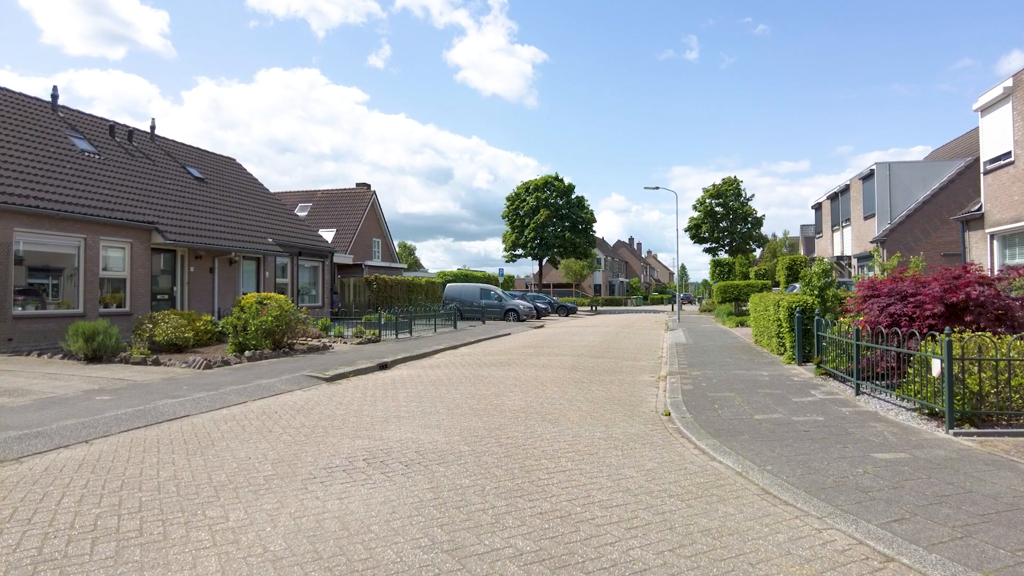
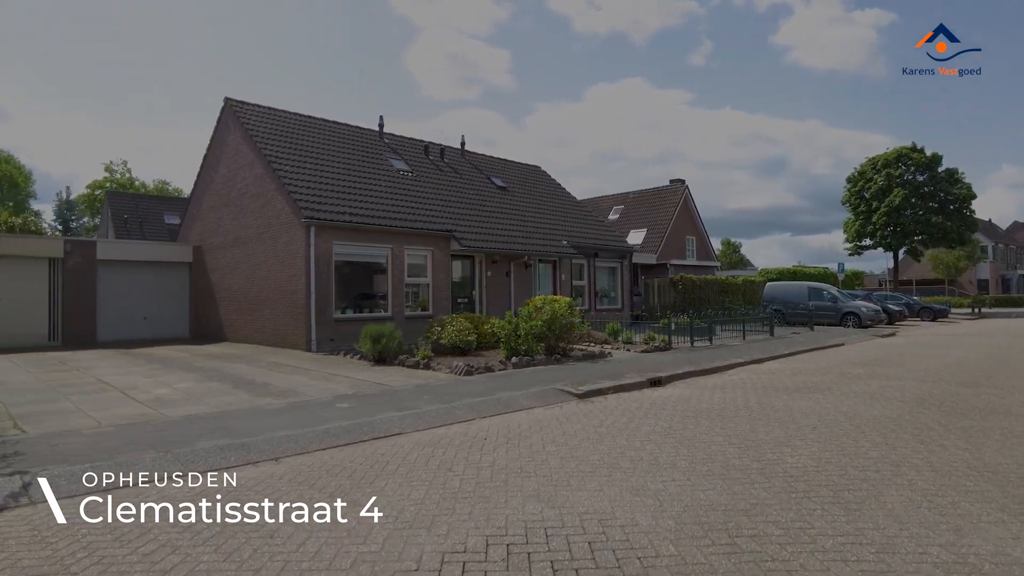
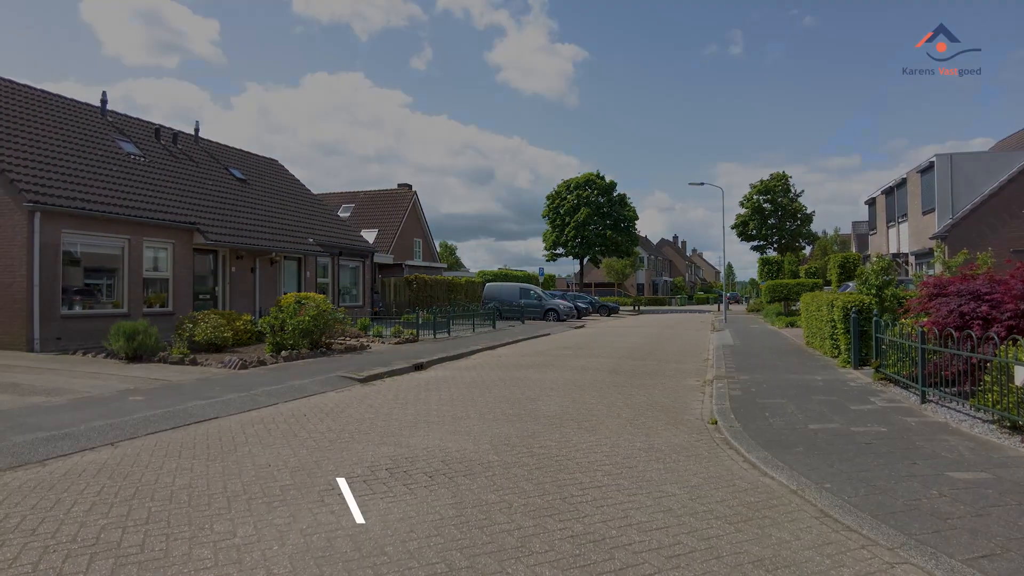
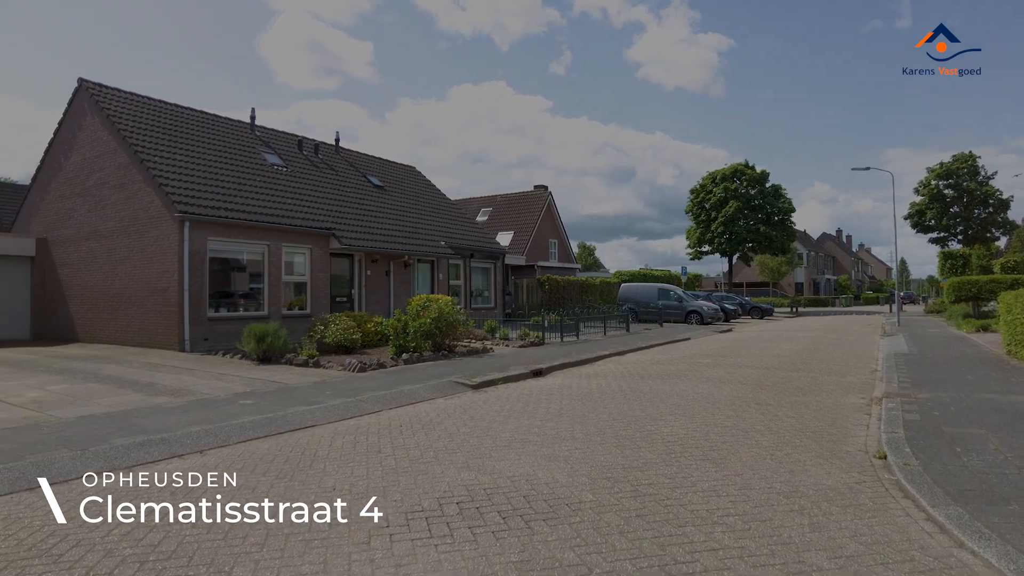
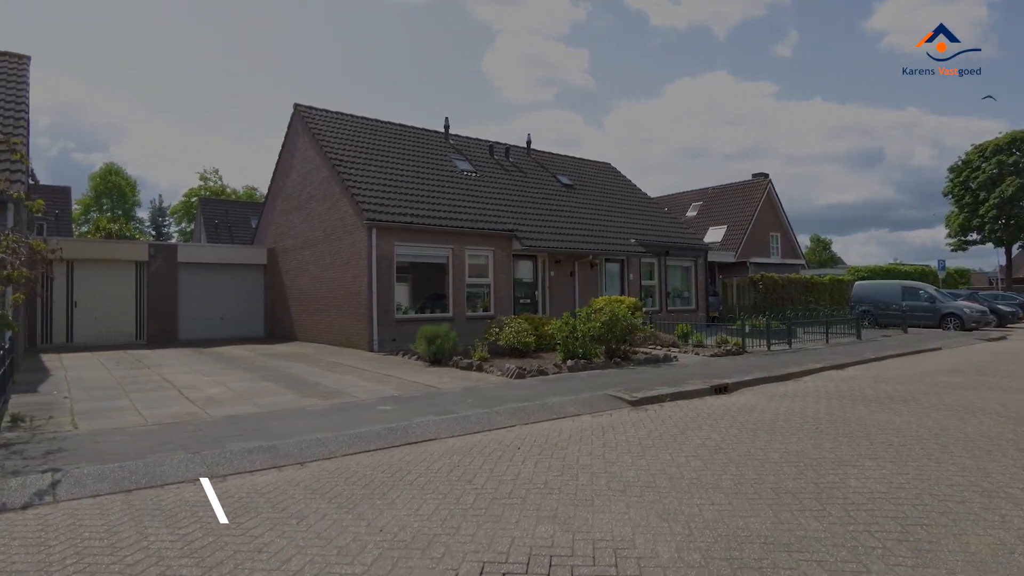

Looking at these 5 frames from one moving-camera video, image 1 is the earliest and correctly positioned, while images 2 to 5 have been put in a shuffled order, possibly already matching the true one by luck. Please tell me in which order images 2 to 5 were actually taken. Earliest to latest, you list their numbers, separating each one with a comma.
3, 4, 2, 5
